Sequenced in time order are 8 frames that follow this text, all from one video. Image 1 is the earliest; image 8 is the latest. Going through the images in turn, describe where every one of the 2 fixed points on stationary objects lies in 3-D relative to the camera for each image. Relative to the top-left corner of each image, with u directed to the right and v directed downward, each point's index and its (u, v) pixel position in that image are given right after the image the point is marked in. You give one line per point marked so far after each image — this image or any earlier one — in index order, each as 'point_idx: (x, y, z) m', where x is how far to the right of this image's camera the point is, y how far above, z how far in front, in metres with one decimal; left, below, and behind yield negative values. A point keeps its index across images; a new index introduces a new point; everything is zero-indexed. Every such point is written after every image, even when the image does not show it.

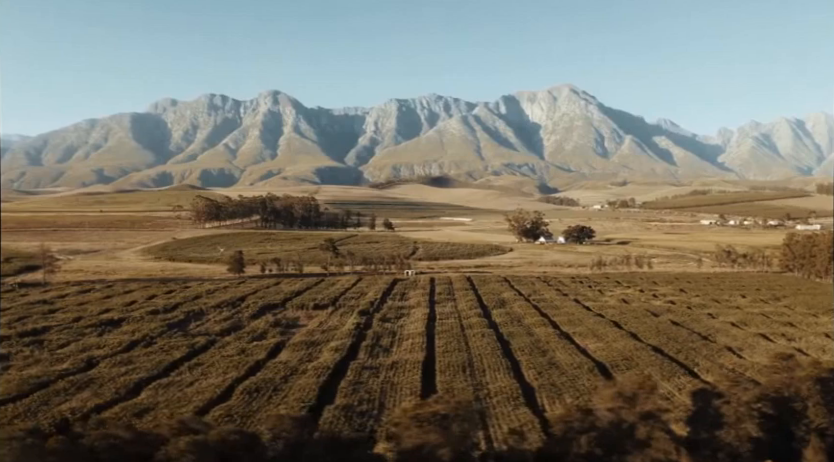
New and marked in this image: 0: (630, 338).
0: (+6.8, -3.2, +17.6) m
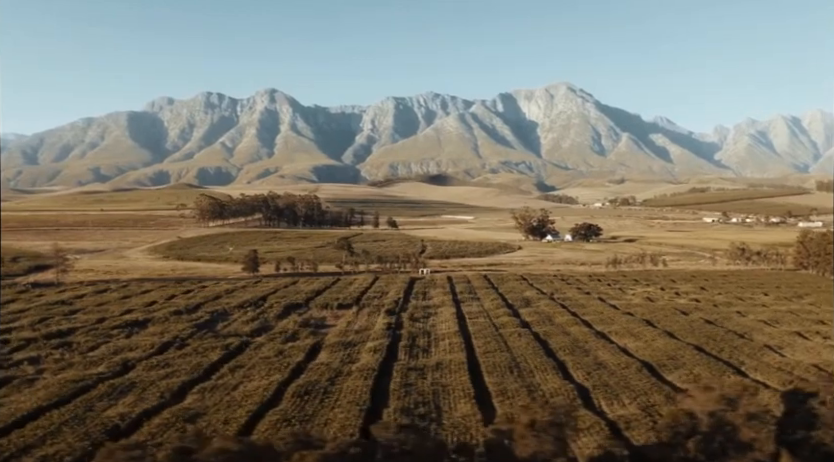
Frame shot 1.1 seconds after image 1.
0: (+7.6, -3.1, +17.4) m
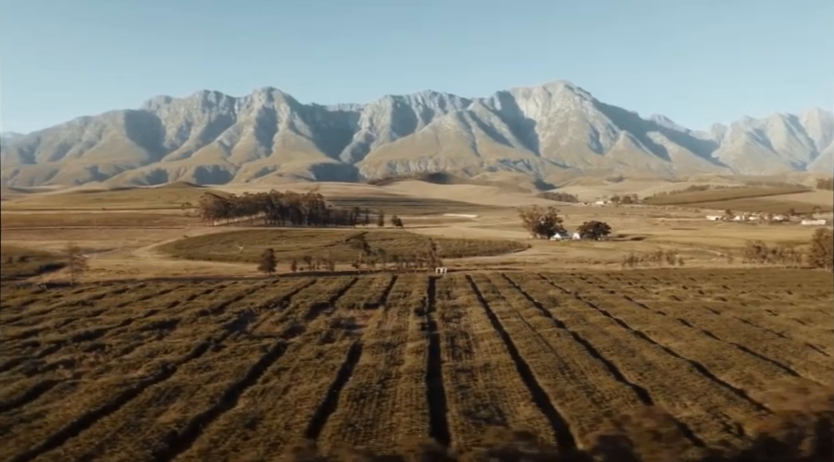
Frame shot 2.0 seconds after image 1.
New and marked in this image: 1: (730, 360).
0: (+8.6, -3.1, +17.2) m
1: (+7.5, -3.1, +14.1) m
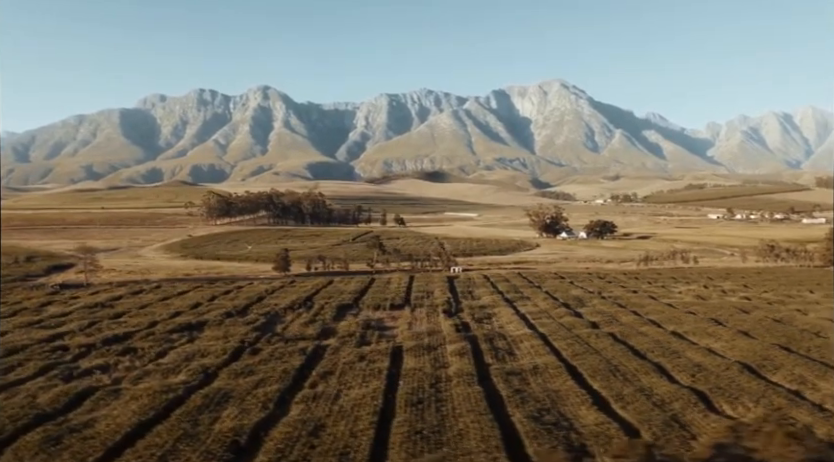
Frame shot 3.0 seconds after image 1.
0: (+9.5, -3.0, +17.0) m
1: (+8.4, -3.1, +13.9) m
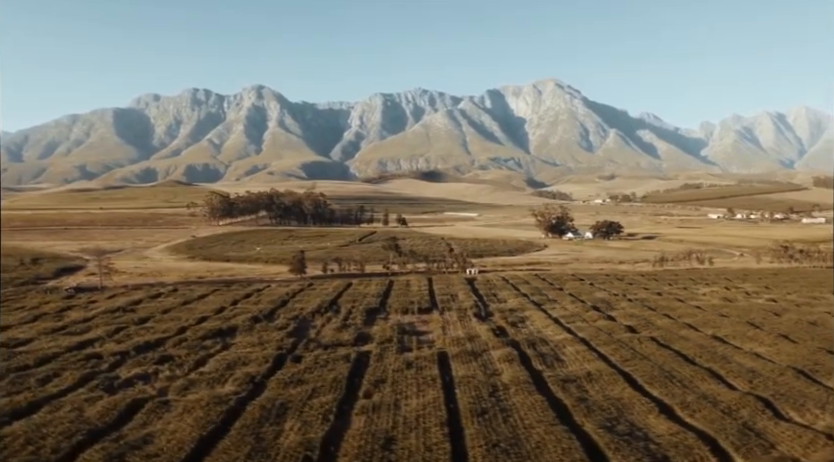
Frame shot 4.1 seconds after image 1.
0: (+10.4, -3.1, +16.8) m
1: (+9.4, -3.1, +13.7) m
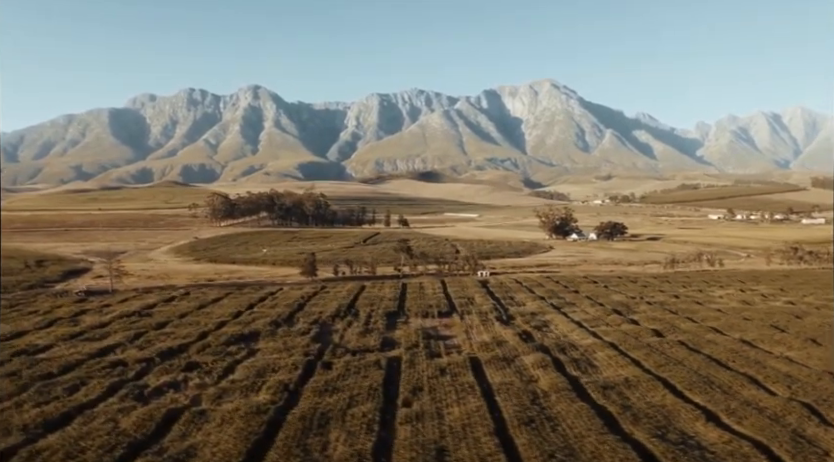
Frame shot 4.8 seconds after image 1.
0: (+11.1, -3.2, +16.7) m
1: (+10.1, -3.2, +13.6) m
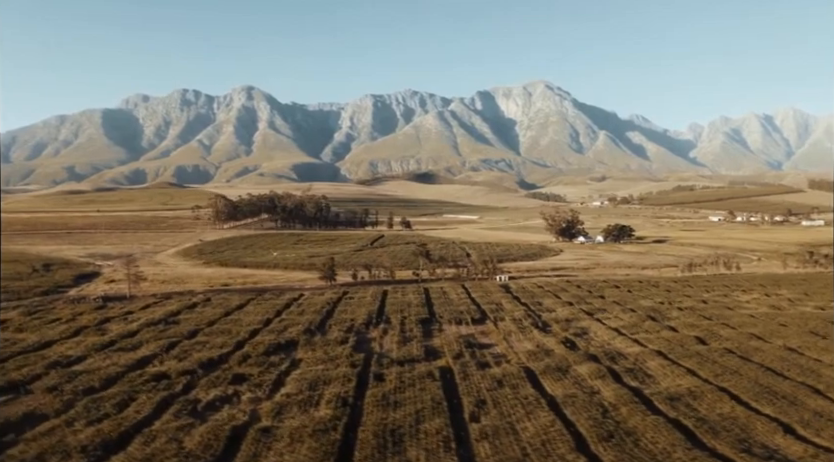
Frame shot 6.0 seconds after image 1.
0: (+12.1, -3.4, +16.6) m
1: (+11.2, -3.4, +13.4) m
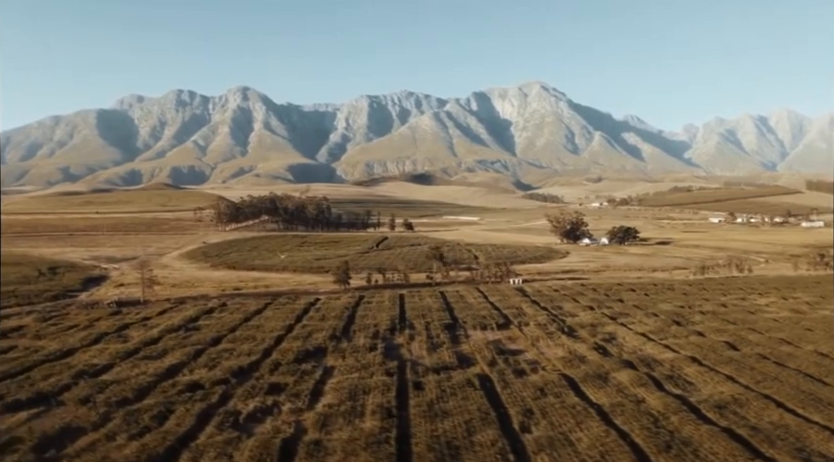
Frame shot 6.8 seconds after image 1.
0: (+12.9, -3.5, +16.5) m
1: (+12.0, -3.5, +13.4) m
